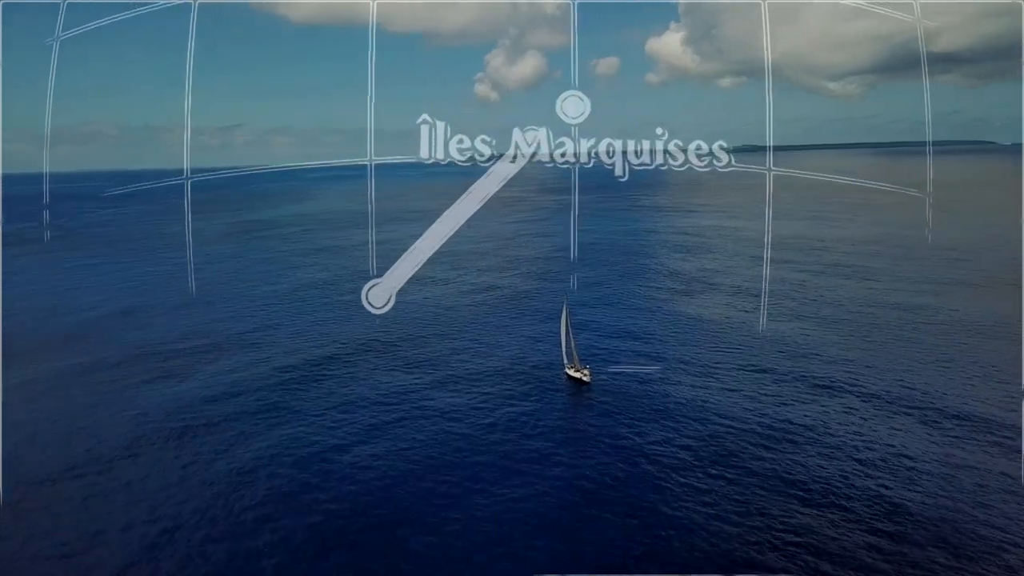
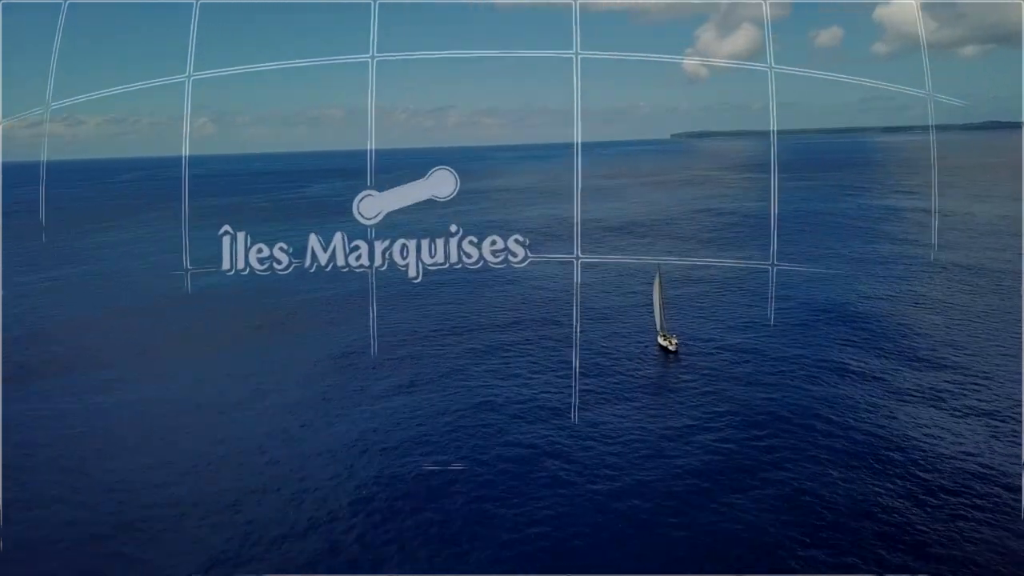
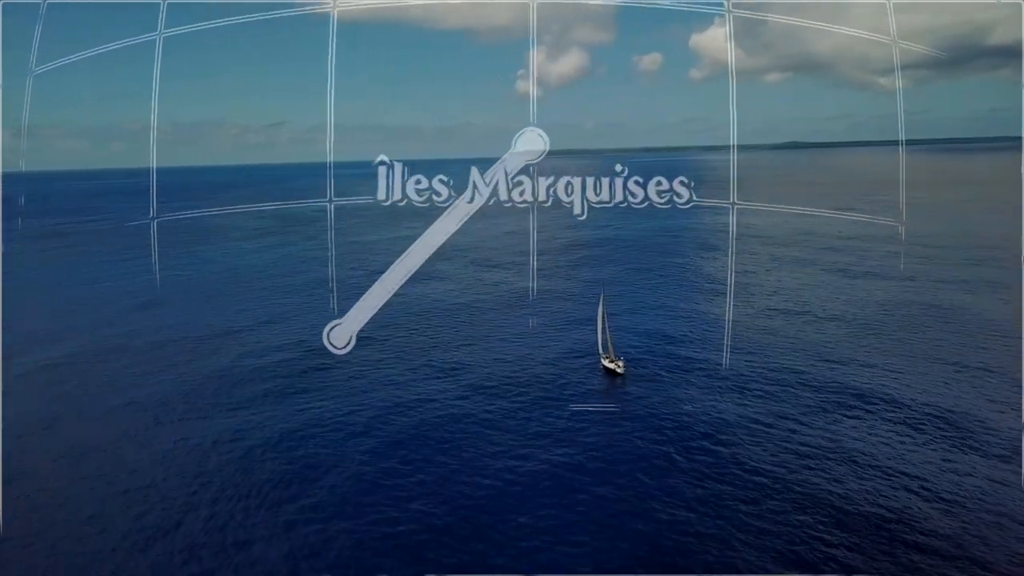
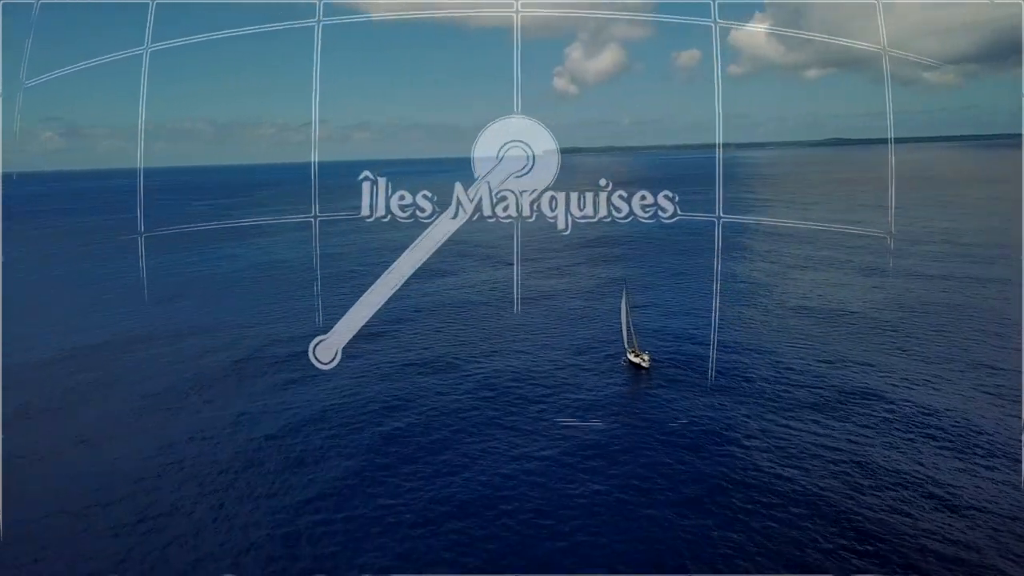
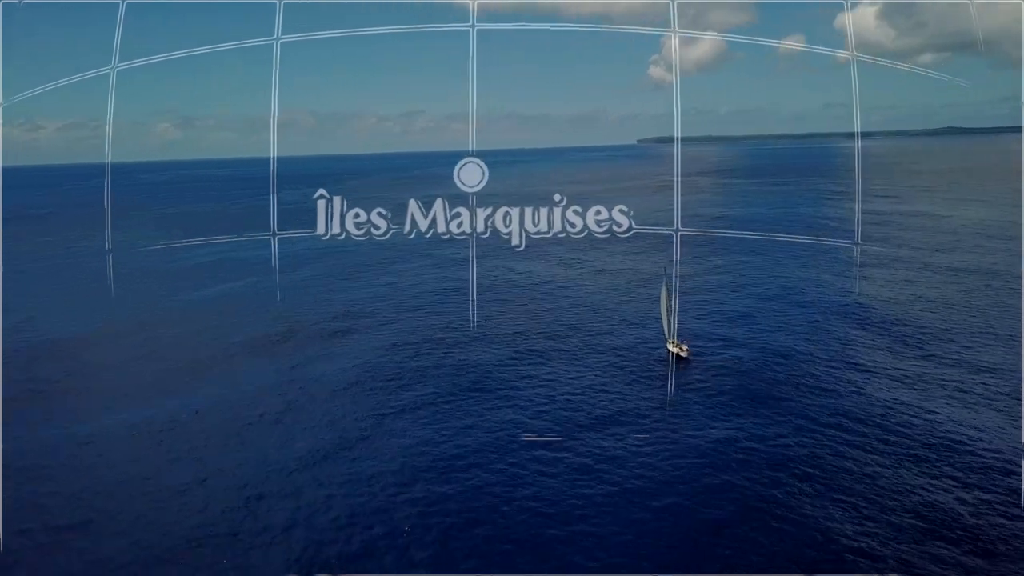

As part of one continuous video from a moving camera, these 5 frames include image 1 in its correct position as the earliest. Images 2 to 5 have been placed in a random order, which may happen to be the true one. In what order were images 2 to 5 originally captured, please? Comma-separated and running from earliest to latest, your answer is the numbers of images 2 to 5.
3, 4, 5, 2
